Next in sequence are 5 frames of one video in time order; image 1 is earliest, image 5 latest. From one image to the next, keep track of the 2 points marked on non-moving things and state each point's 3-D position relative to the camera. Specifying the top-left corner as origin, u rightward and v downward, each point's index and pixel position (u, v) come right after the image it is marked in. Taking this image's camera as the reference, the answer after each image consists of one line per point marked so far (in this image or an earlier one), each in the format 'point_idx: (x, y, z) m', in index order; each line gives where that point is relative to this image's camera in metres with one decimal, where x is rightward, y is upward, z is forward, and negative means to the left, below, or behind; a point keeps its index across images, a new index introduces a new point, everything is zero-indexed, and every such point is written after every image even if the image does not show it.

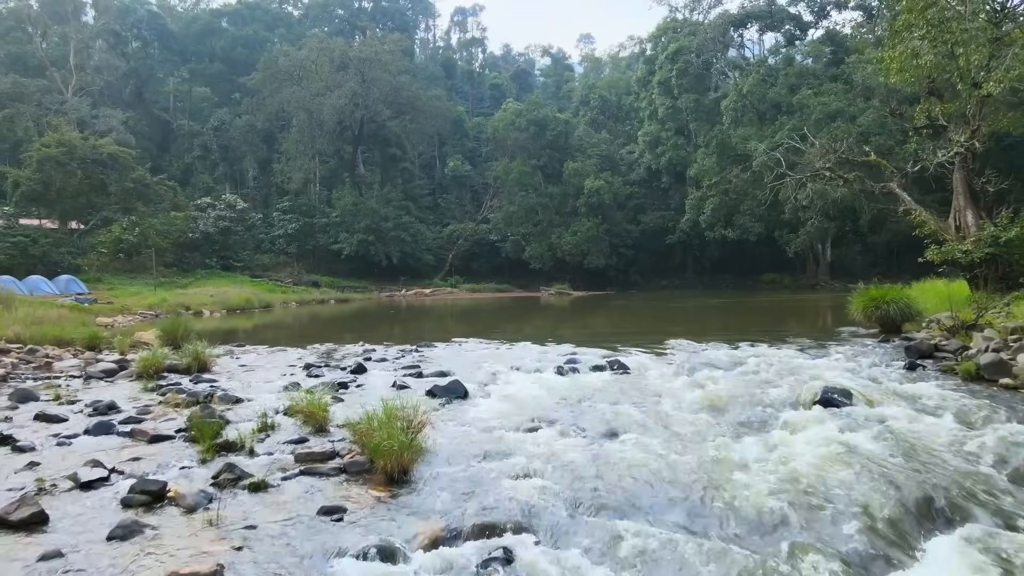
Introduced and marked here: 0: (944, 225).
0: (+8.9, +1.3, +15.2) m
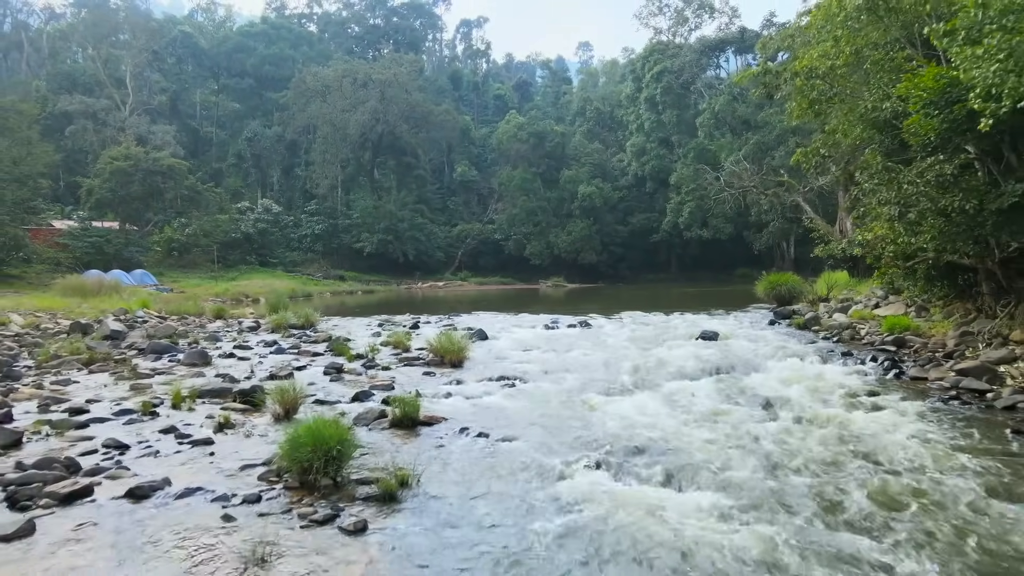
0: (+9.0, +1.7, +20.8) m
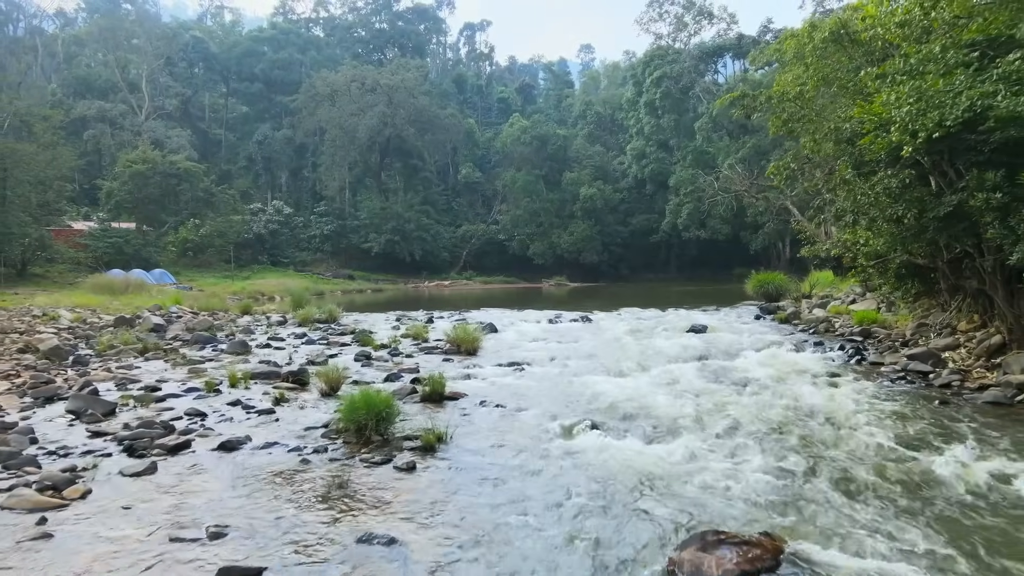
0: (+9.2, +1.7, +22.2) m
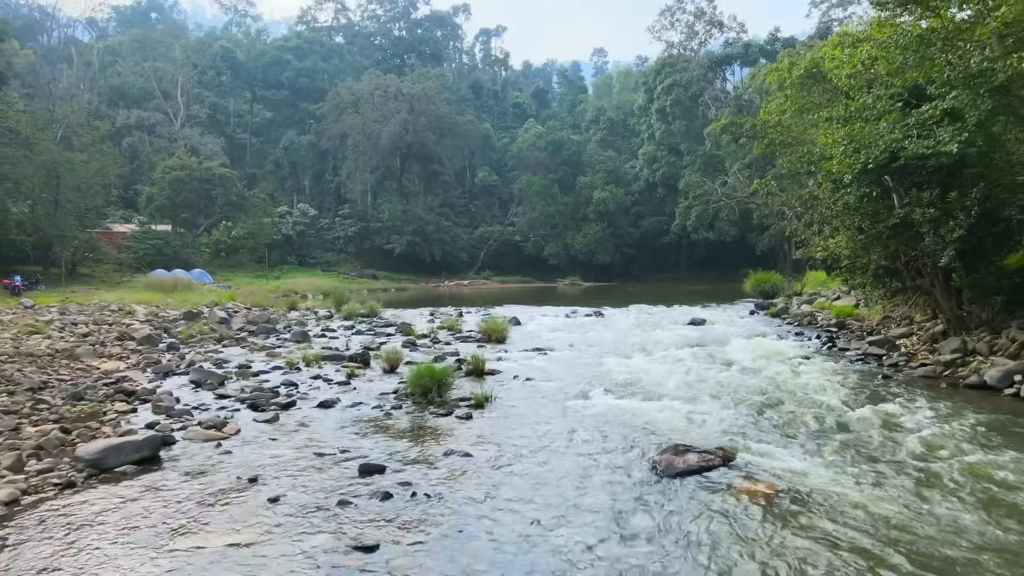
0: (+9.8, +1.8, +24.2) m
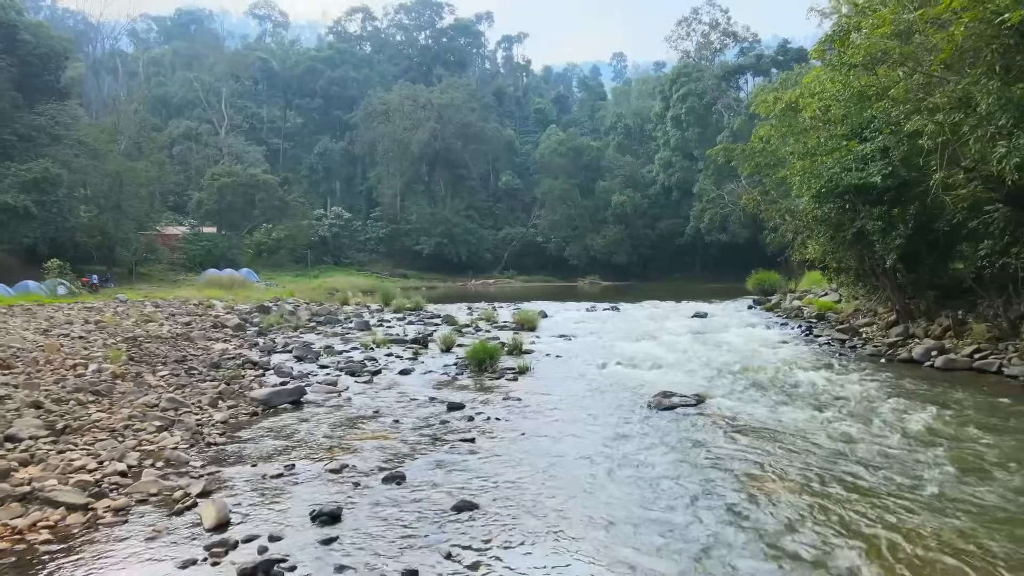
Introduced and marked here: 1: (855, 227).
0: (+10.8, +1.8, +26.8) m
1: (+6.5, +1.2, +13.9) m
